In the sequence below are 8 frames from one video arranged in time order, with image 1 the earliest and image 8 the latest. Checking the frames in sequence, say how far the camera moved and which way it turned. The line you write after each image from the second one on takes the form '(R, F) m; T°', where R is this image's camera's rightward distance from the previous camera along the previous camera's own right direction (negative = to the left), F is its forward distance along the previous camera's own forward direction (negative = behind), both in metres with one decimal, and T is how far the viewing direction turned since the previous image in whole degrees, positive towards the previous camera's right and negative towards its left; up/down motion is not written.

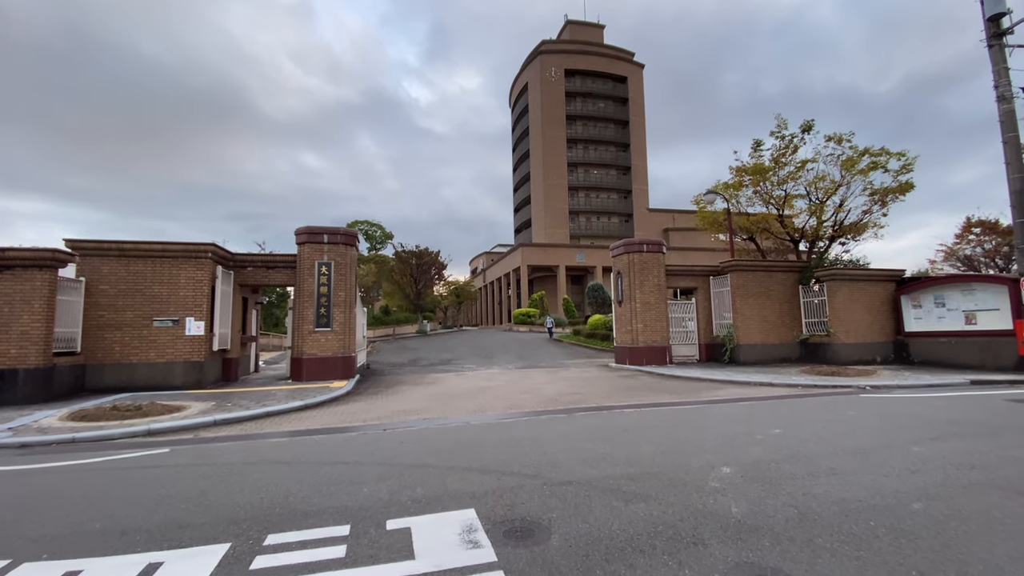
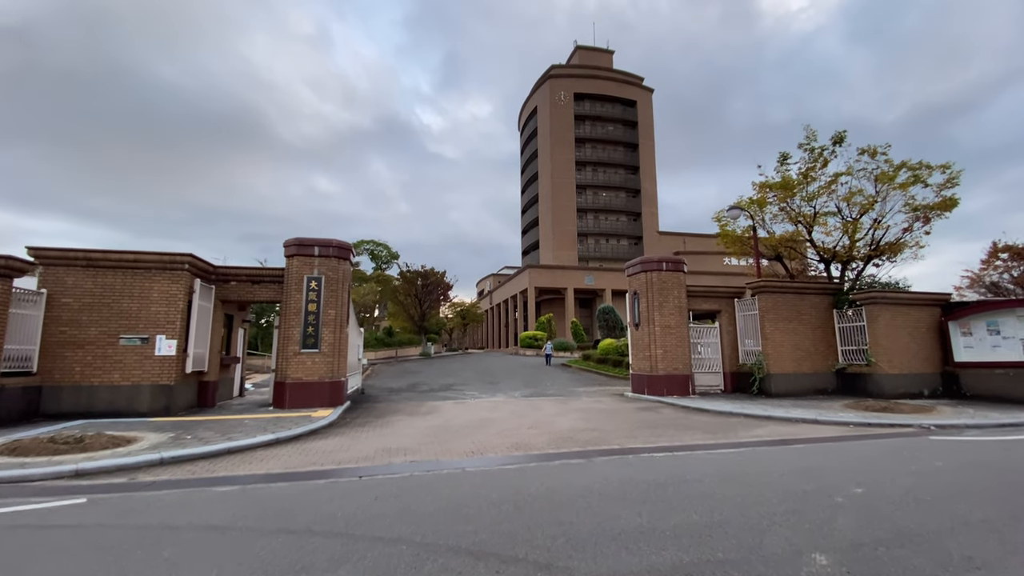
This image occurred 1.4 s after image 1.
(0.0, +1.3) m; -1°
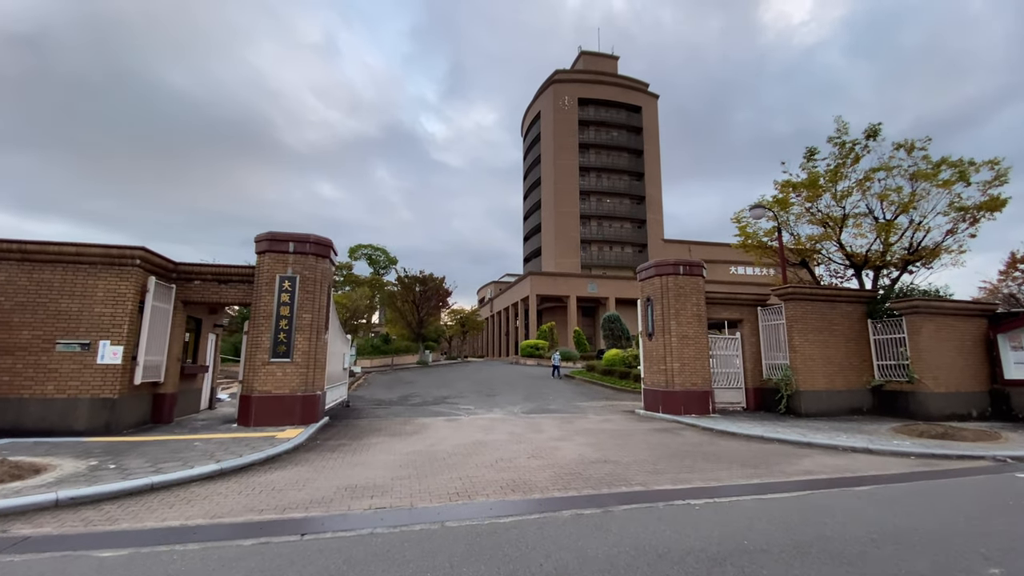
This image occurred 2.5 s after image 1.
(0.0, +1.5) m; 0°
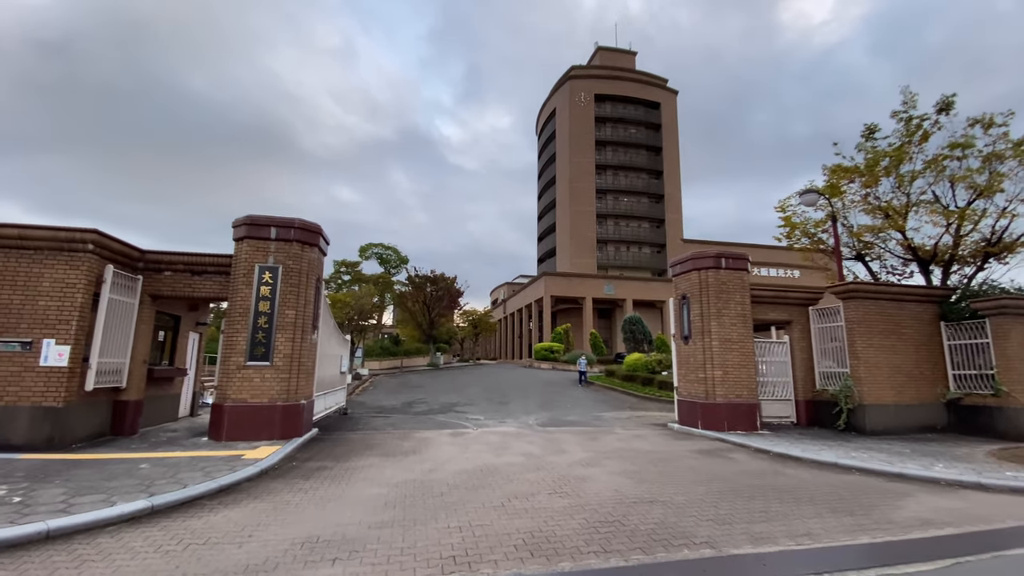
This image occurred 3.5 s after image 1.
(-0.1, +1.6) m; -2°
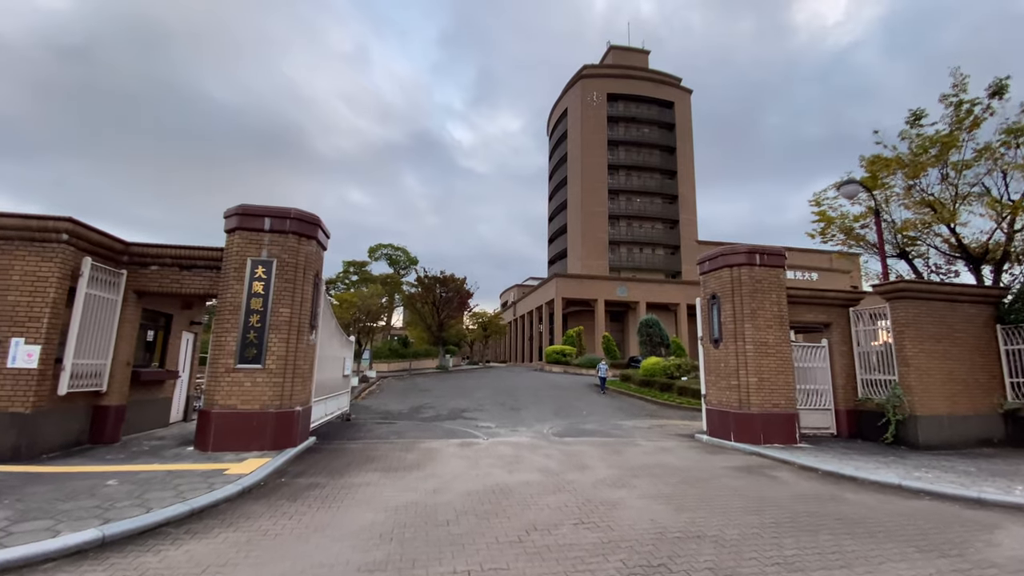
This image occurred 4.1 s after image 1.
(-0.1, +0.9) m; -1°
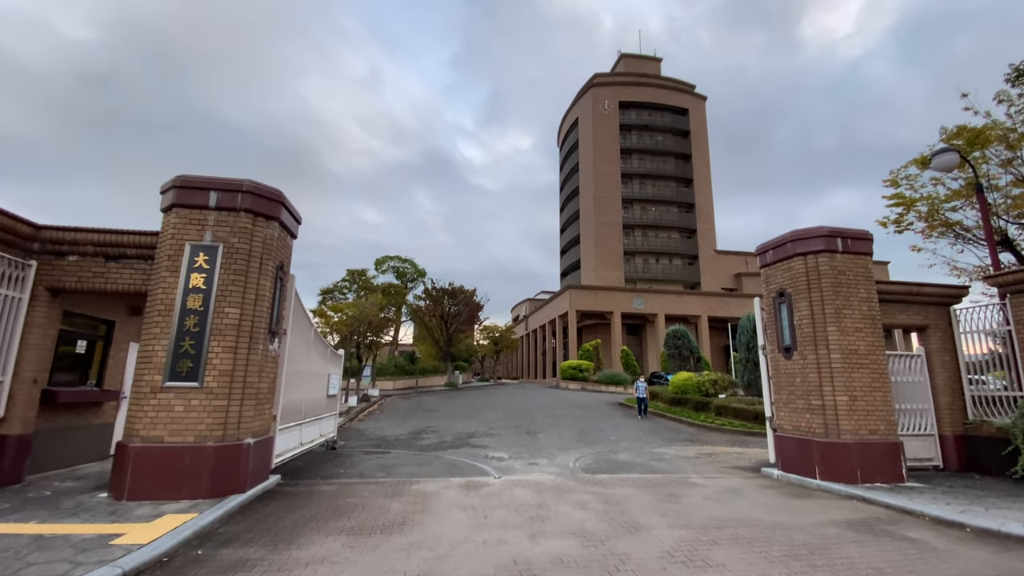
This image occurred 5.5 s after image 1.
(-0.1, +2.1) m; -1°
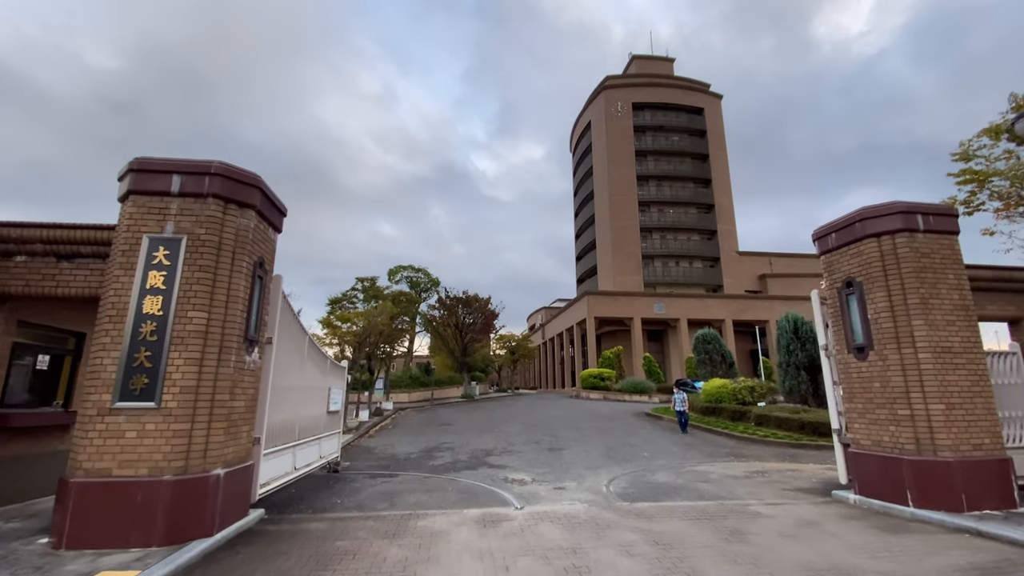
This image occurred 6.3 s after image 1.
(-0.1, +1.2) m; -2°
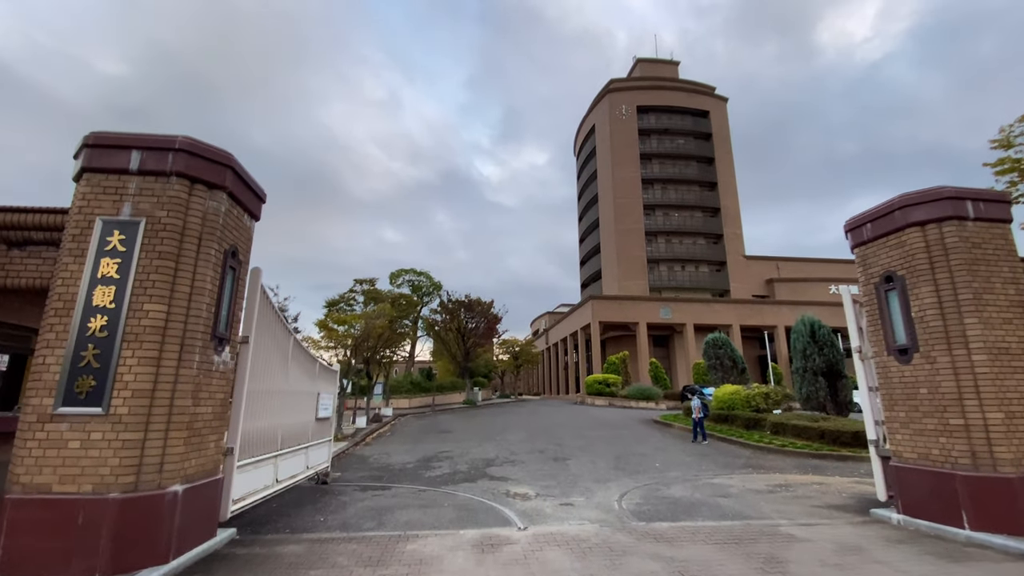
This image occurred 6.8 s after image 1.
(0.0, +0.7) m; 0°
